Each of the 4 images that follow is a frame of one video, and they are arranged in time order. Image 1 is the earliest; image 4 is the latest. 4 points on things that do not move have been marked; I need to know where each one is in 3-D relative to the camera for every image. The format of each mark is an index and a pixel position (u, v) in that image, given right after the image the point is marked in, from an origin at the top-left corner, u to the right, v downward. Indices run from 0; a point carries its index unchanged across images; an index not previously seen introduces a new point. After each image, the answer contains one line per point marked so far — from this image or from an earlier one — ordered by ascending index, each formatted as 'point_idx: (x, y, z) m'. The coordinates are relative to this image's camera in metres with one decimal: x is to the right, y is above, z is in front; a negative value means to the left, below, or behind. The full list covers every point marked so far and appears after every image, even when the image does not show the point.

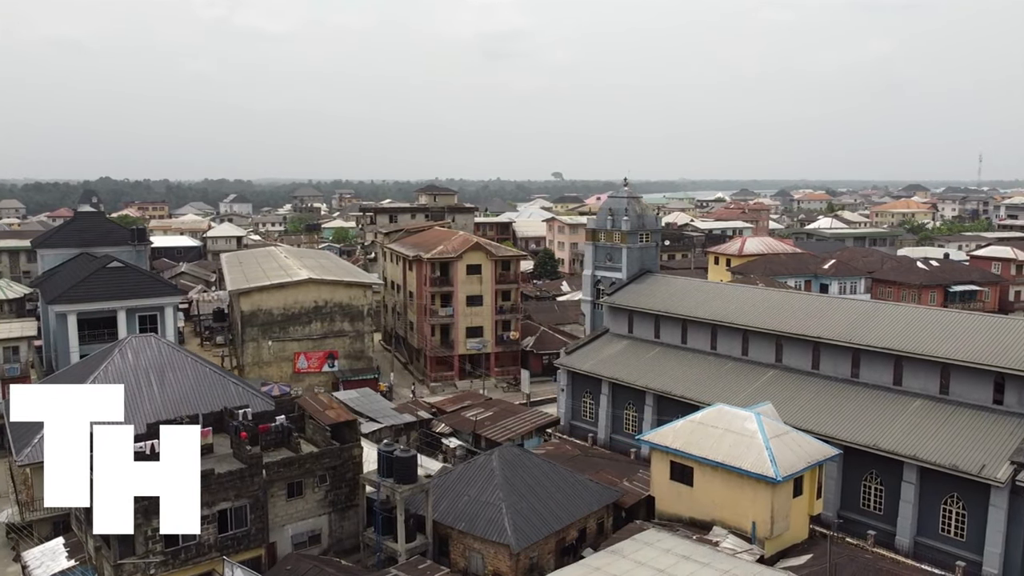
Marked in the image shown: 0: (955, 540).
0: (+11.1, -6.3, +18.9) m
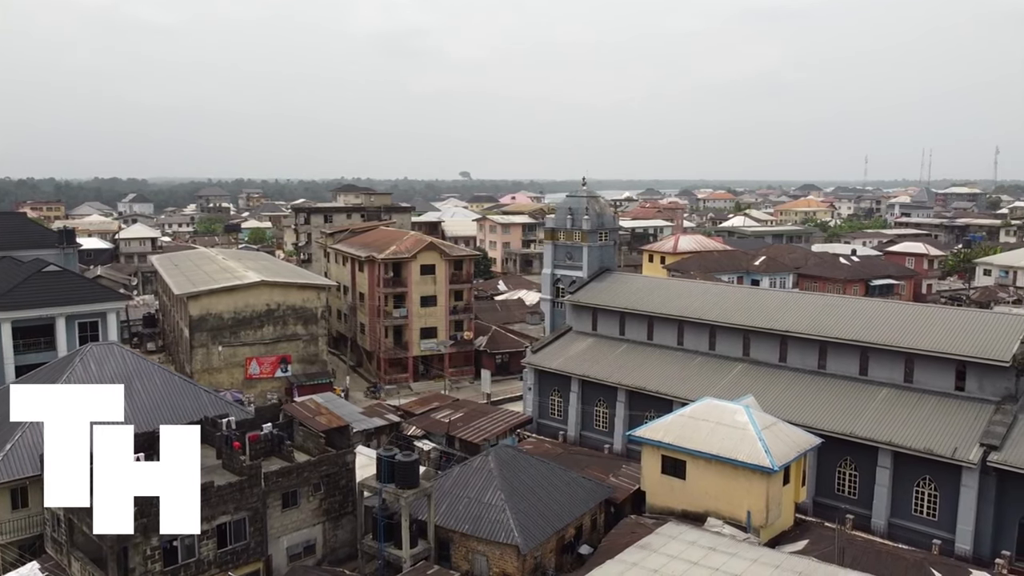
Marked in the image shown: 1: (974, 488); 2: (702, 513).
0: (+11.0, -6.1, +20.0) m
1: (+11.5, -5.0, +18.8) m
2: (+4.9, -5.8, +19.3) m
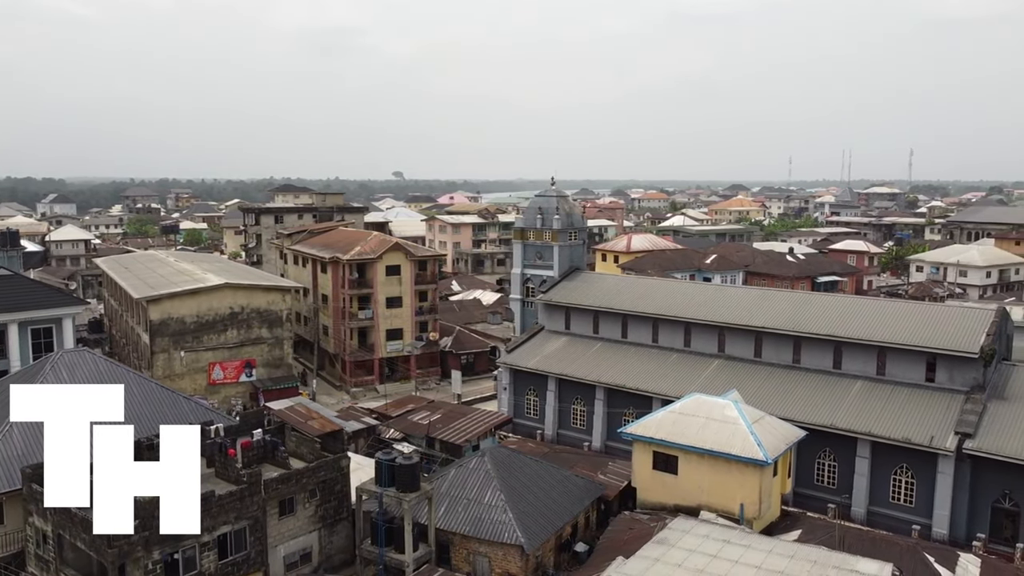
0: (+10.8, -6.0, +20.8) m
1: (+11.4, -4.9, +19.6) m
2: (+4.7, -5.7, +19.6) m
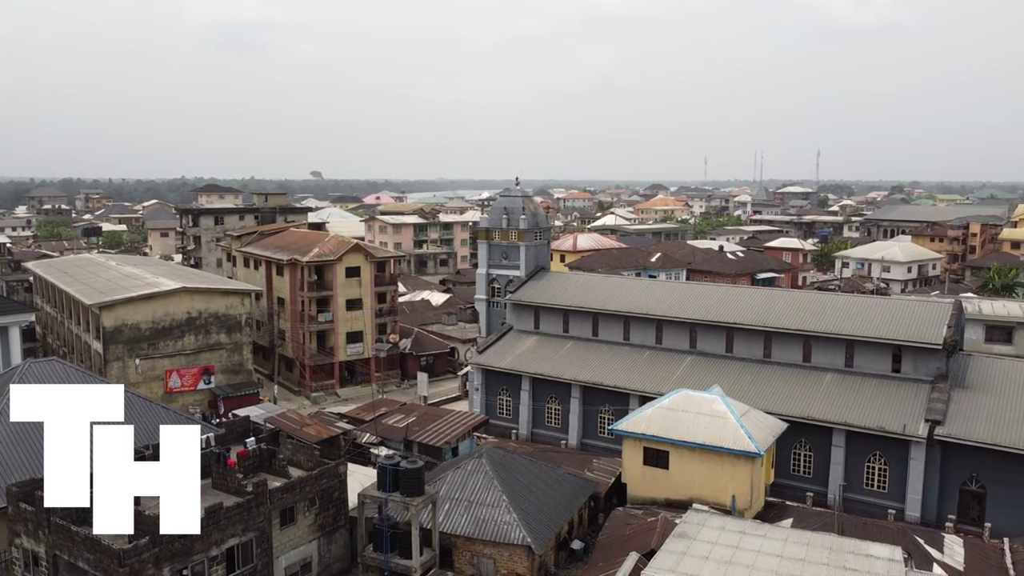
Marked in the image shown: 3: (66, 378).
0: (+10.6, -5.9, +21.8) m
1: (+11.3, -4.7, +20.7) m
2: (+4.6, -5.7, +20.1) m
3: (-11.4, -2.3, +19.4) m
